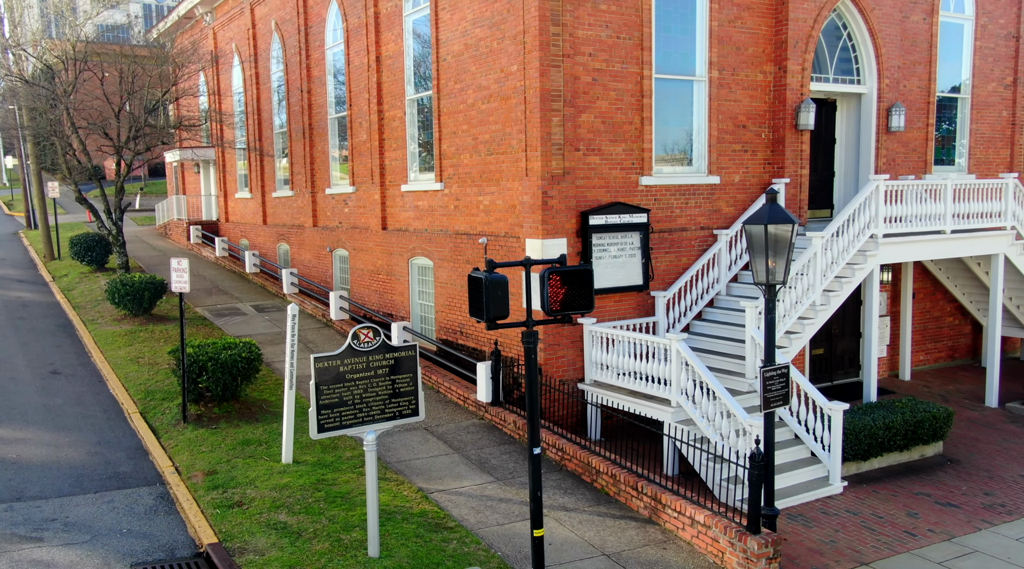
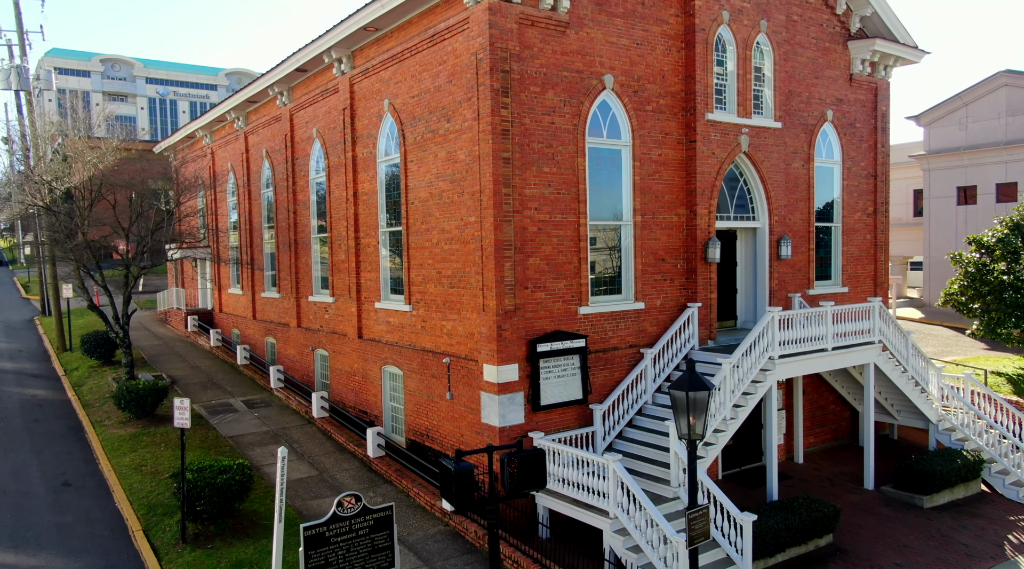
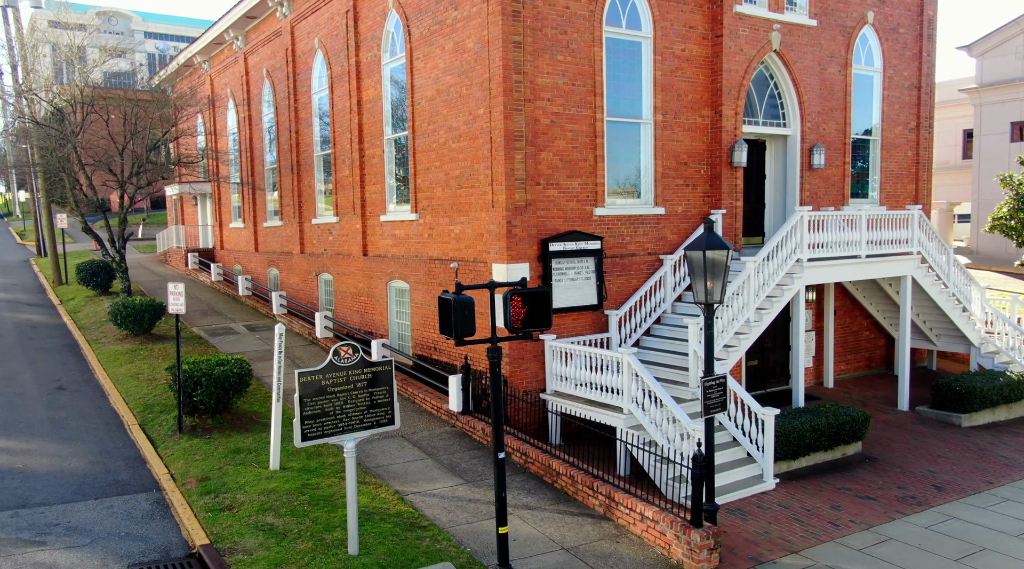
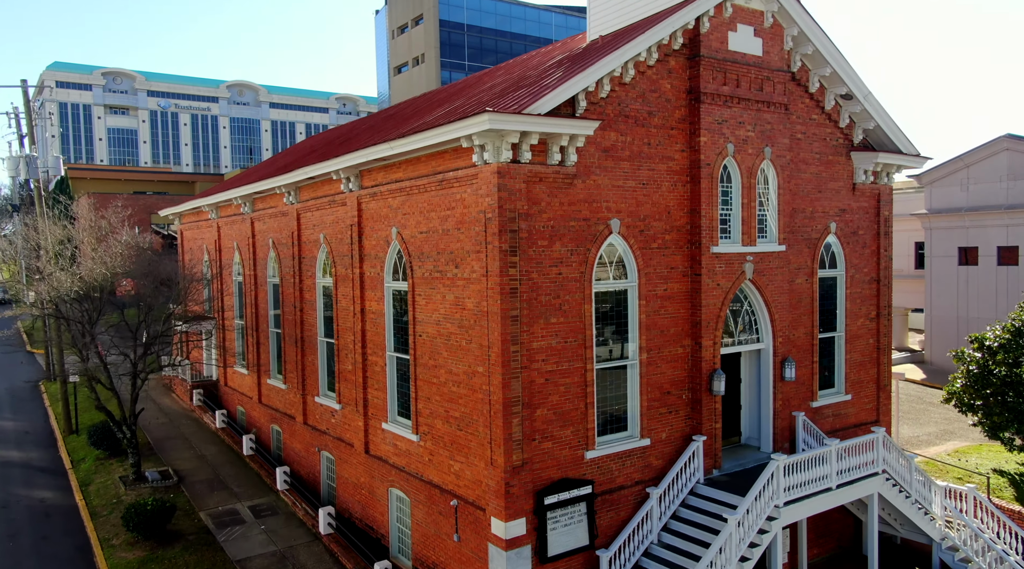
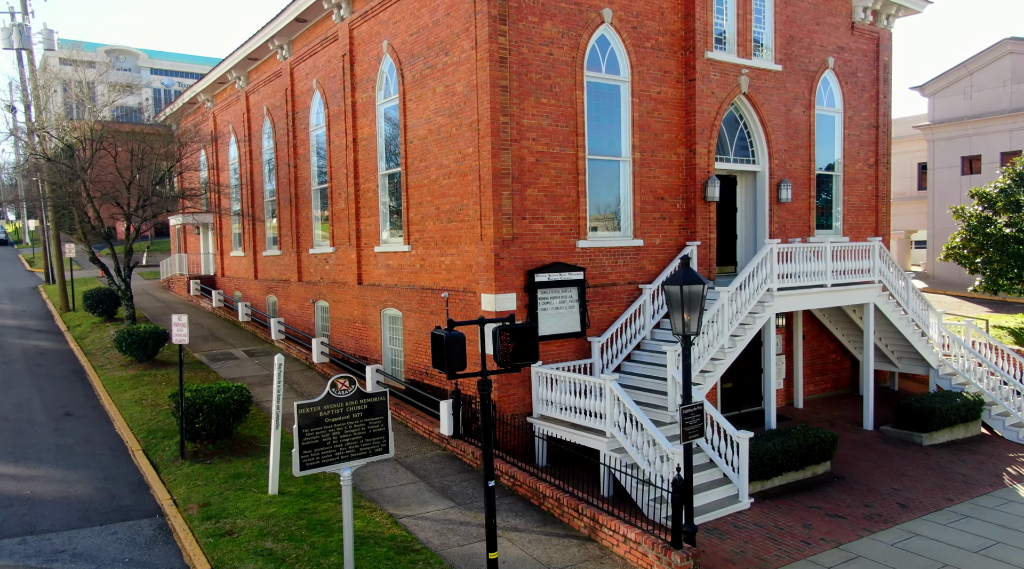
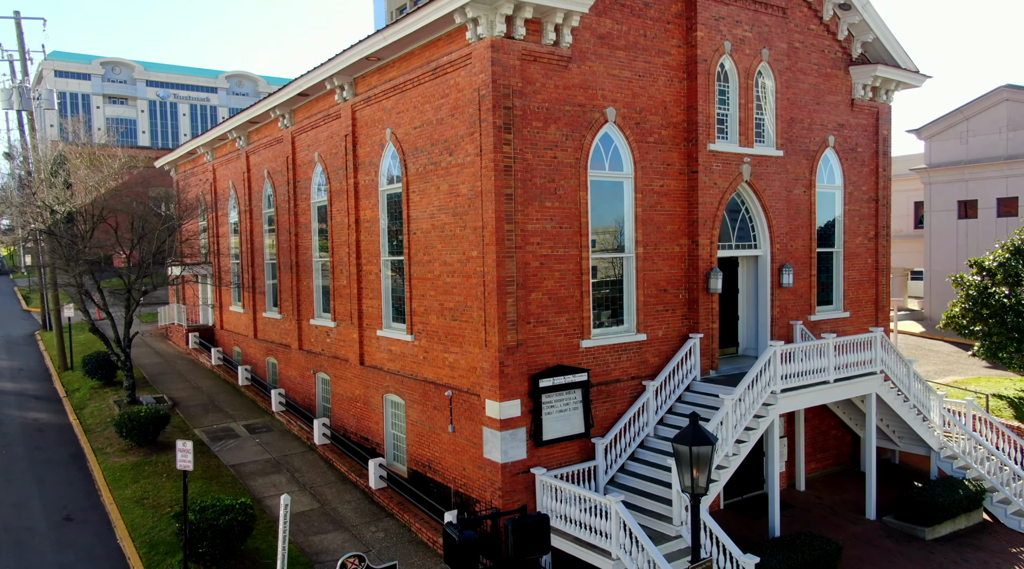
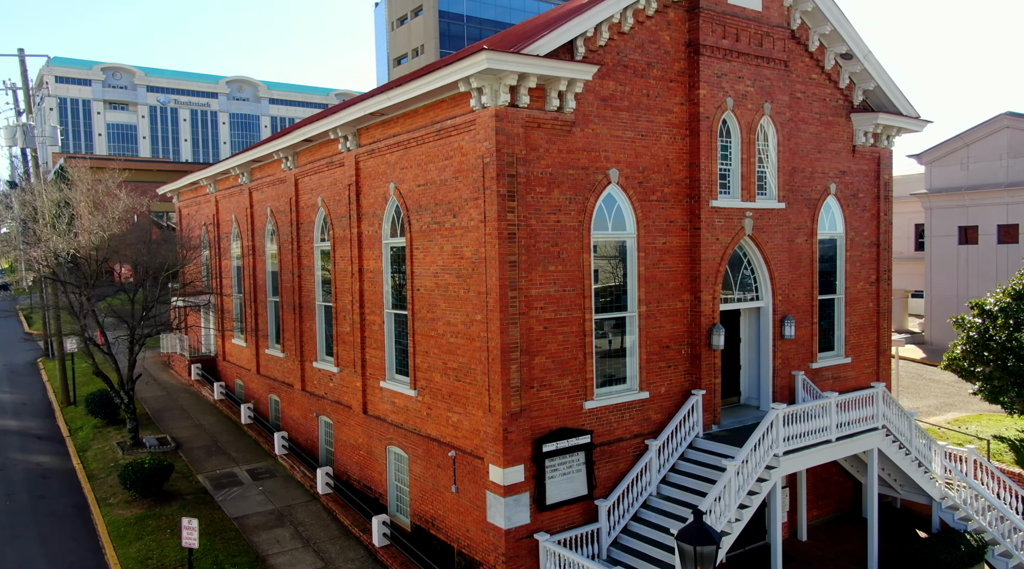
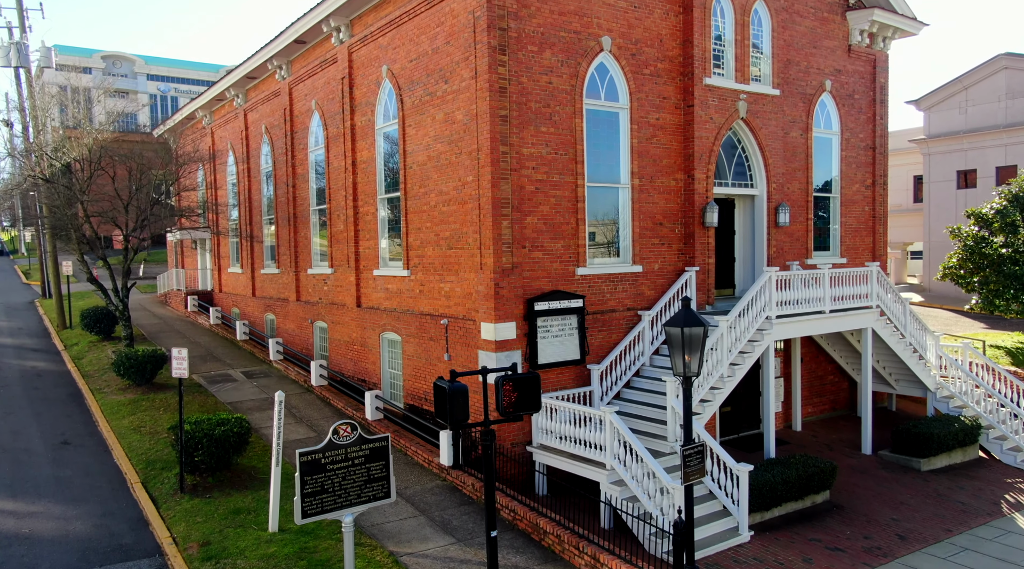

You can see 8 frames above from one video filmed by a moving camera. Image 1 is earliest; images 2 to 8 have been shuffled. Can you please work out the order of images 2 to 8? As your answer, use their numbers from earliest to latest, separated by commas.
3, 5, 8, 2, 6, 7, 4
